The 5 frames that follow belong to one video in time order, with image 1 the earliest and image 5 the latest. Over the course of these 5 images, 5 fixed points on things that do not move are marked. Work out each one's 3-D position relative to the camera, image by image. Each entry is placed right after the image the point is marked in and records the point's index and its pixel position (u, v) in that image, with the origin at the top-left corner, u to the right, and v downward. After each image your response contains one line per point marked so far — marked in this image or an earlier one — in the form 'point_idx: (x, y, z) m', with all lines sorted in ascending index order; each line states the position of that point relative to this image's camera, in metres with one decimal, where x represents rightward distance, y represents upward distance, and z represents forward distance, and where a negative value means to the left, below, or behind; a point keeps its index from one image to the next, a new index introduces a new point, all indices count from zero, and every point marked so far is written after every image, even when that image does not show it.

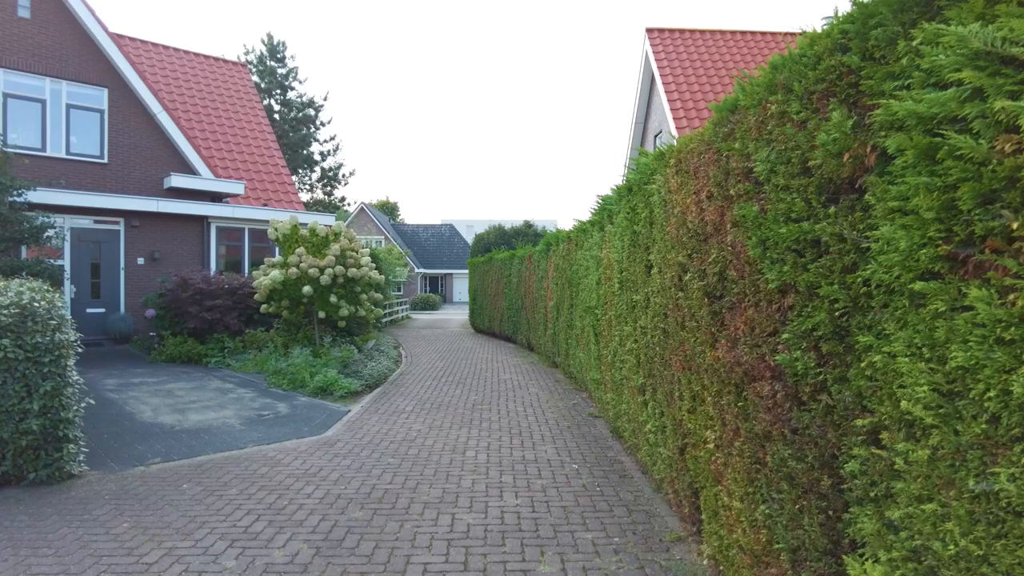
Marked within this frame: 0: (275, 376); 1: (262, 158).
0: (-4.1, -1.5, +10.9) m
1: (-7.4, +3.9, +18.6) m
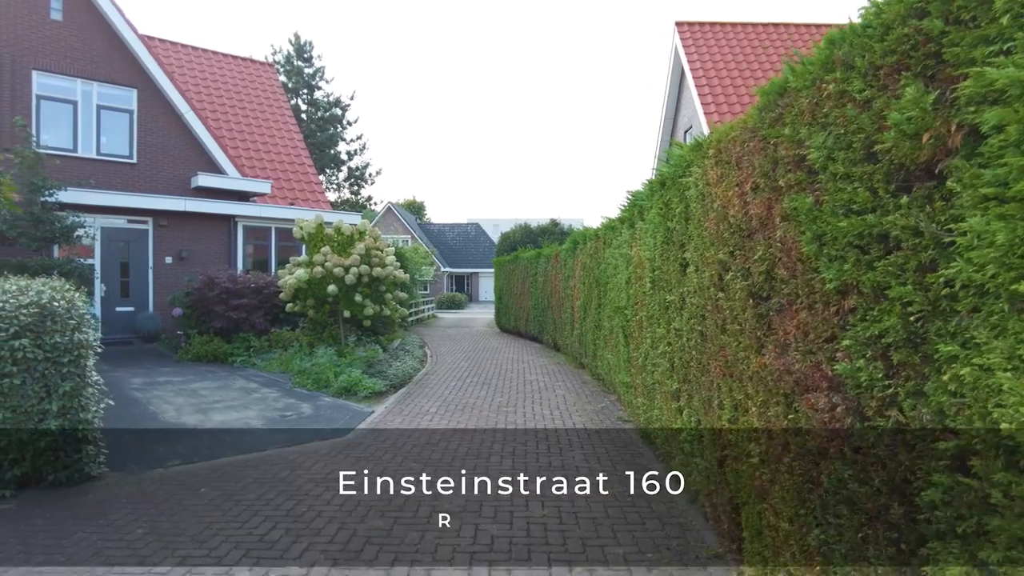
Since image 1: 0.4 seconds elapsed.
0: (-3.6, -1.5, +10.8) m
1: (-6.7, +3.9, +18.7) m
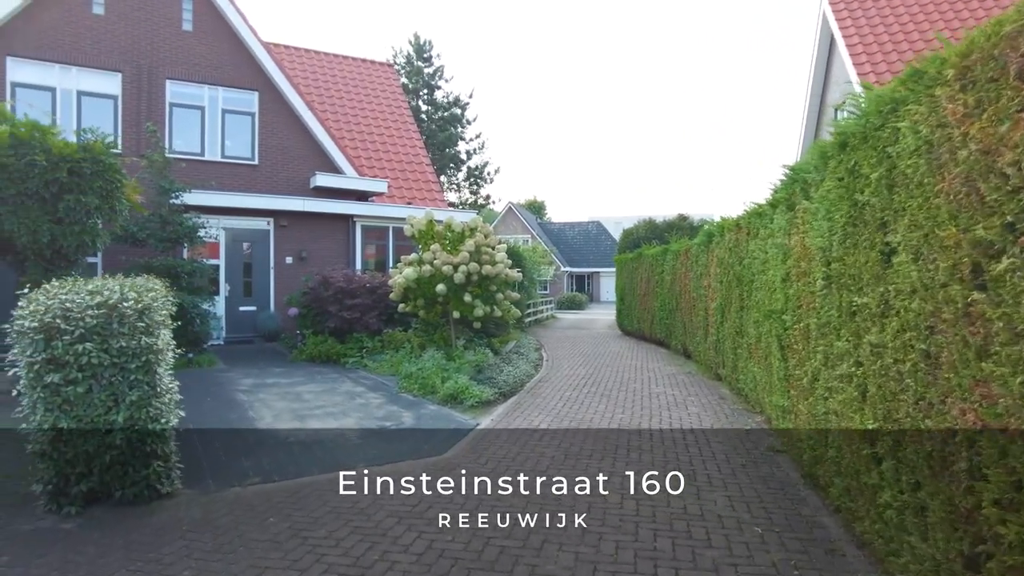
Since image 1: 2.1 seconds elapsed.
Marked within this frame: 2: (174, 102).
0: (-1.7, -1.5, +10.2) m
1: (-3.2, +3.9, +18.5) m
2: (-7.4, +4.1, +13.7) m
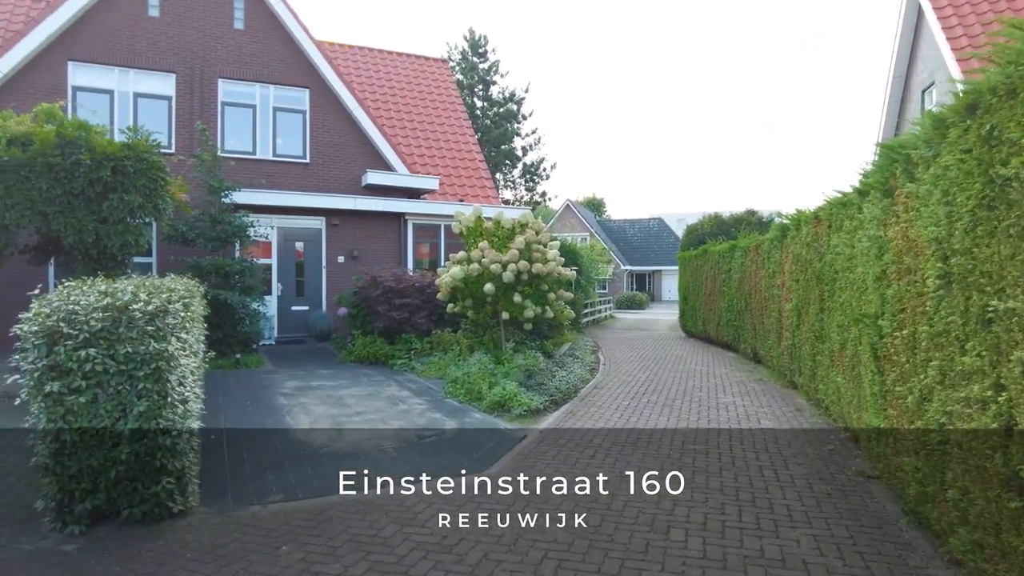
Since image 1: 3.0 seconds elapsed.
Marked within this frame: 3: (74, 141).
0: (-0.9, -1.5, +9.6) m
1: (-1.6, +4.0, +18.0) m
2: (-6.3, +4.1, +13.7) m
3: (-6.0, +2.0, +8.5) m
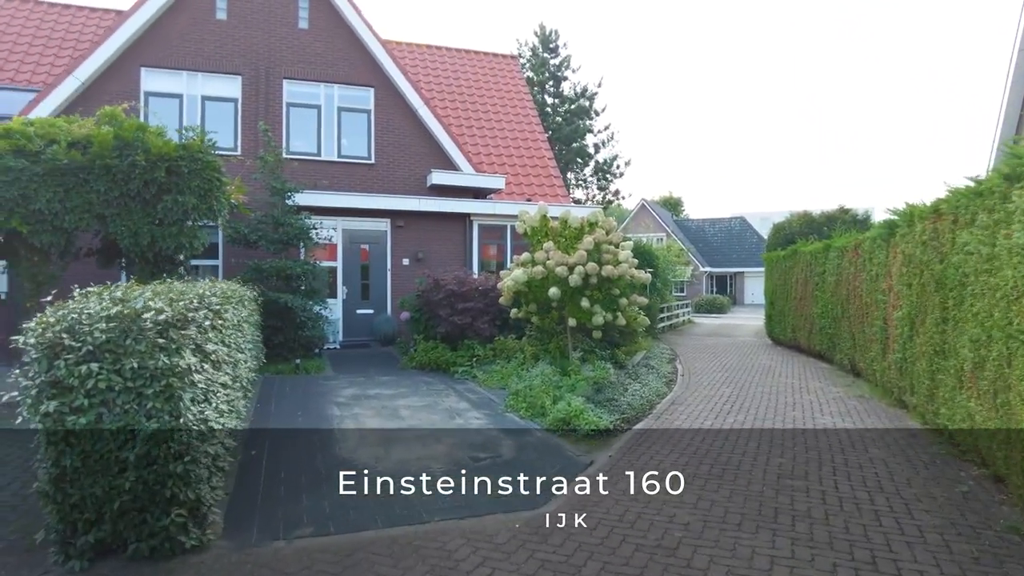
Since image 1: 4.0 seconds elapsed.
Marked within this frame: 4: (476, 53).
0: (0.0, -1.6, +8.9) m
1: (+0.4, +3.9, +17.3) m
2: (-4.8, +4.0, +13.6) m
3: (-5.1, +1.9, +8.4) m
4: (-1.1, +7.3, +19.3) m
